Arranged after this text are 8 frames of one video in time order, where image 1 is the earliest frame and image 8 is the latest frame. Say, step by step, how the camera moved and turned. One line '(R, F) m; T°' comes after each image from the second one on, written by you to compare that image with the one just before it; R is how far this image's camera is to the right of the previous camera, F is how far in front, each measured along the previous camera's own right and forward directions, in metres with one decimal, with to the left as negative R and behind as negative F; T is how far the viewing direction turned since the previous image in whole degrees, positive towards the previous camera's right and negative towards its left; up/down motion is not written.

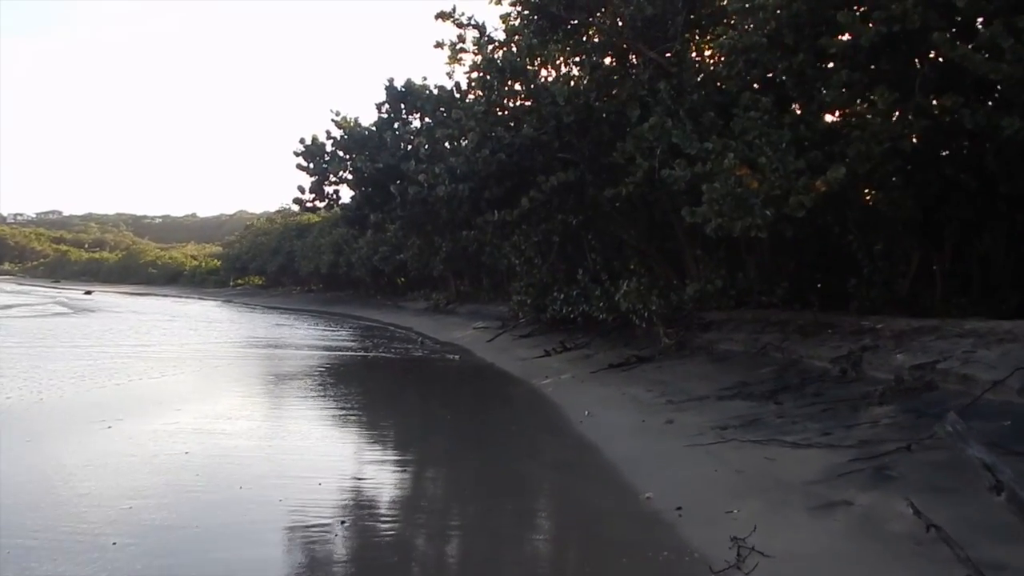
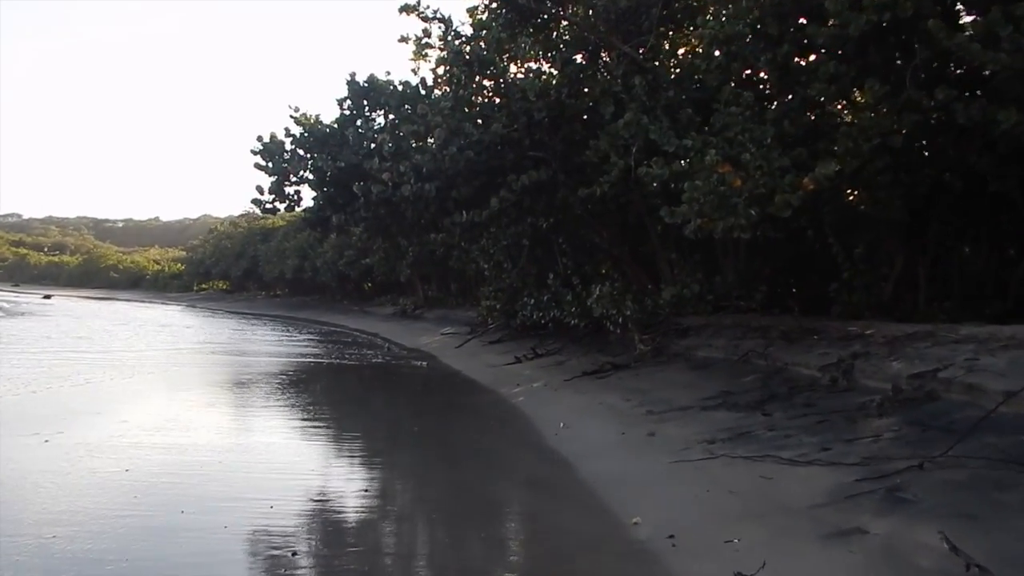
(0.0, +0.7) m; +2°
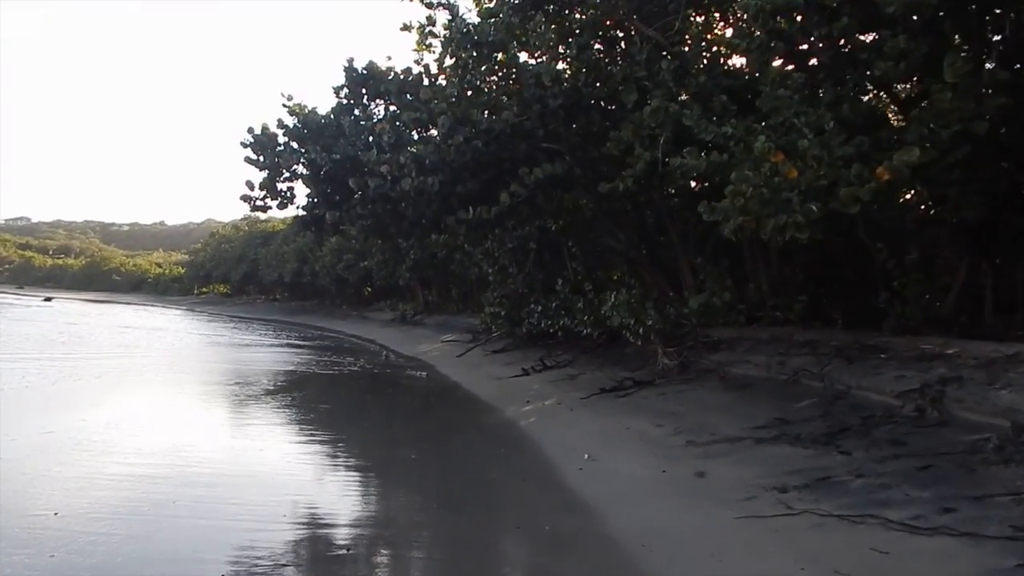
(-0.2, +1.7) m; 0°
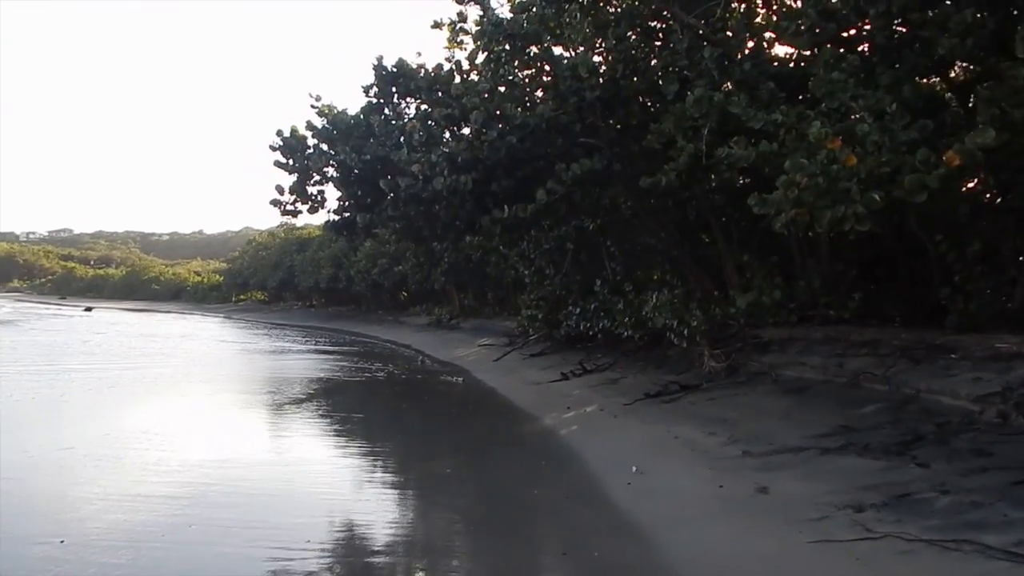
(0.0, +0.6) m; -2°
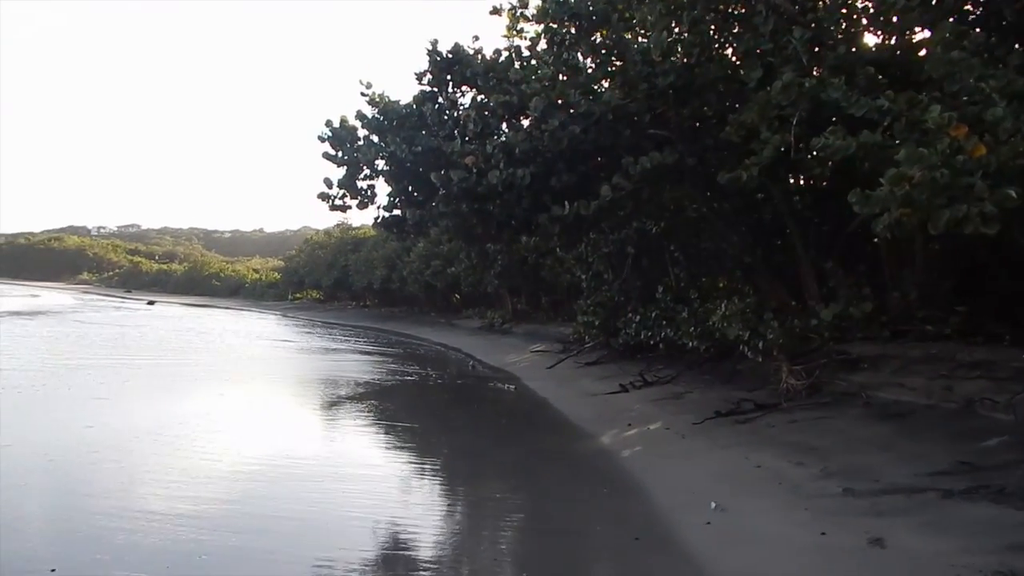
(-0.1, +1.2) m; -3°
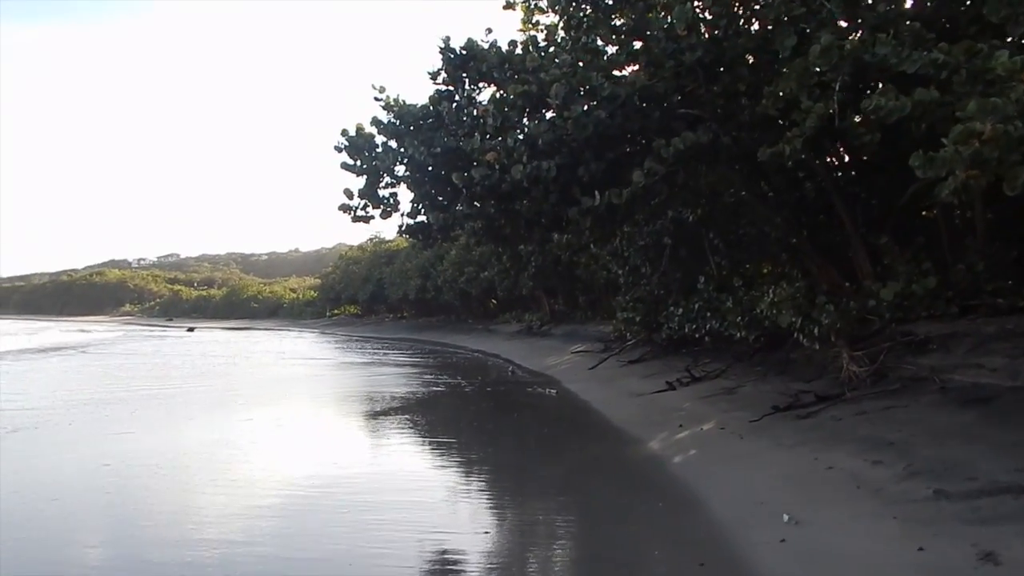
(+0.1, +0.8) m; -2°
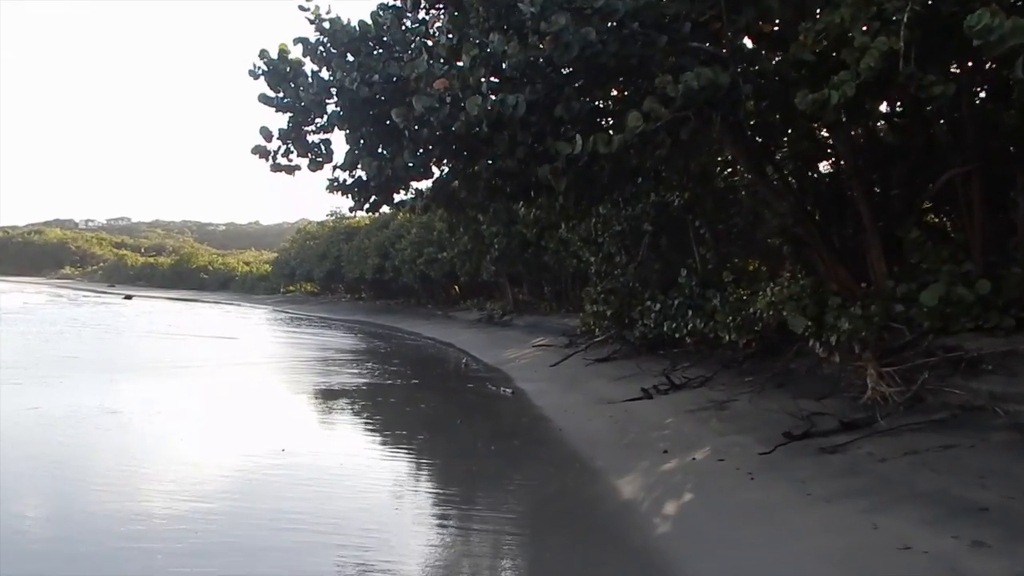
(+0.2, +2.6) m; +2°
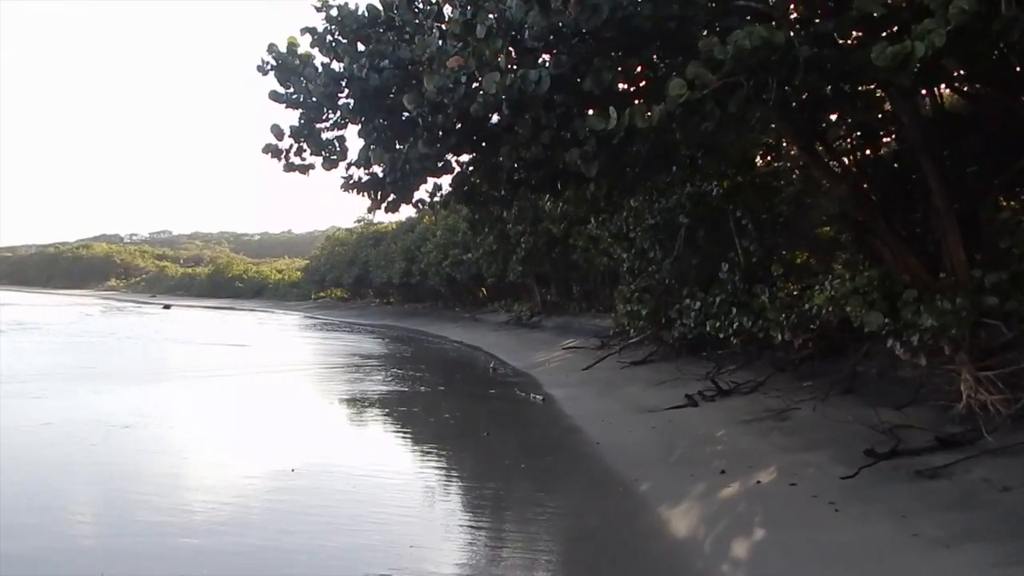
(0.0, +1.4) m; -2°
